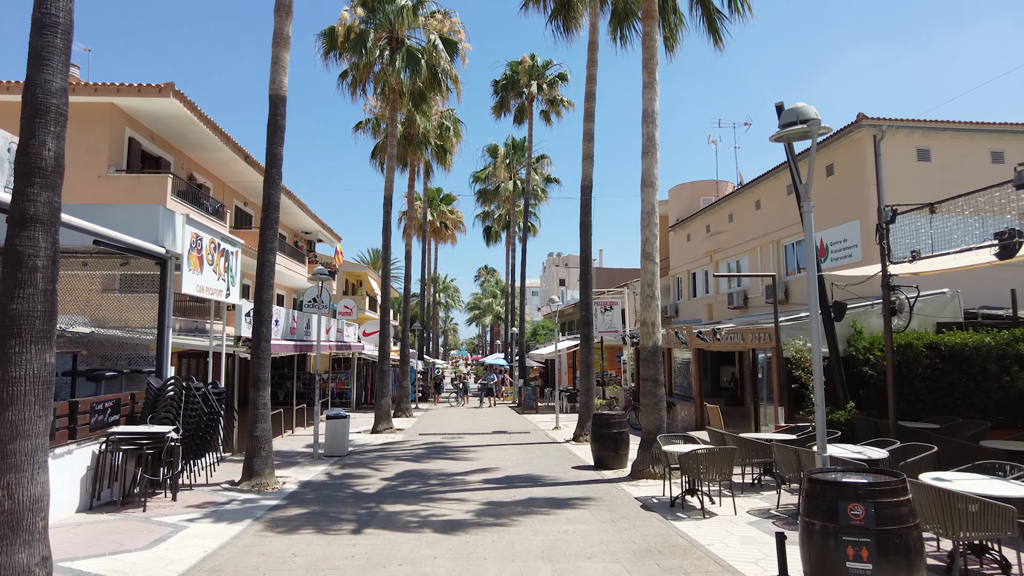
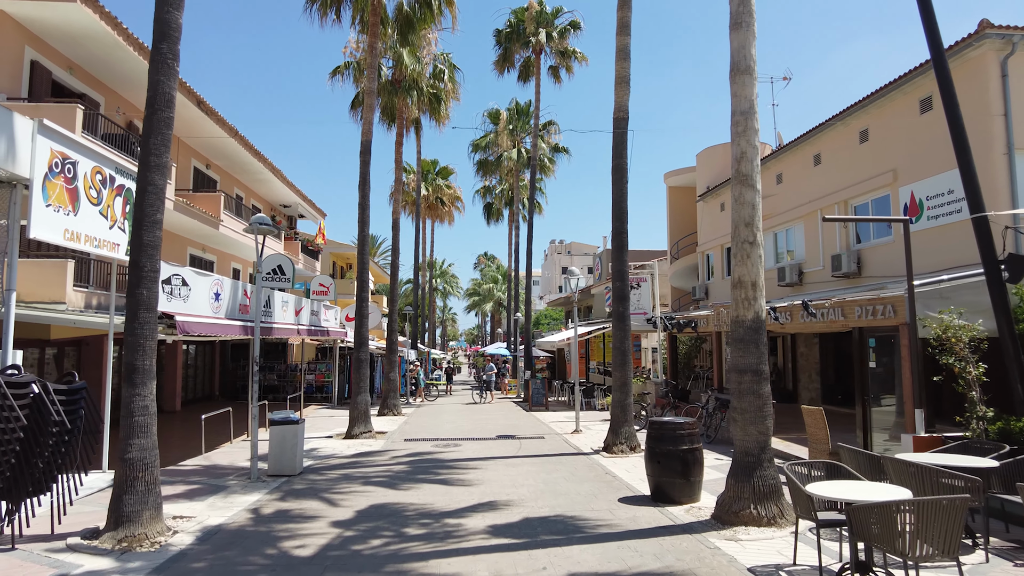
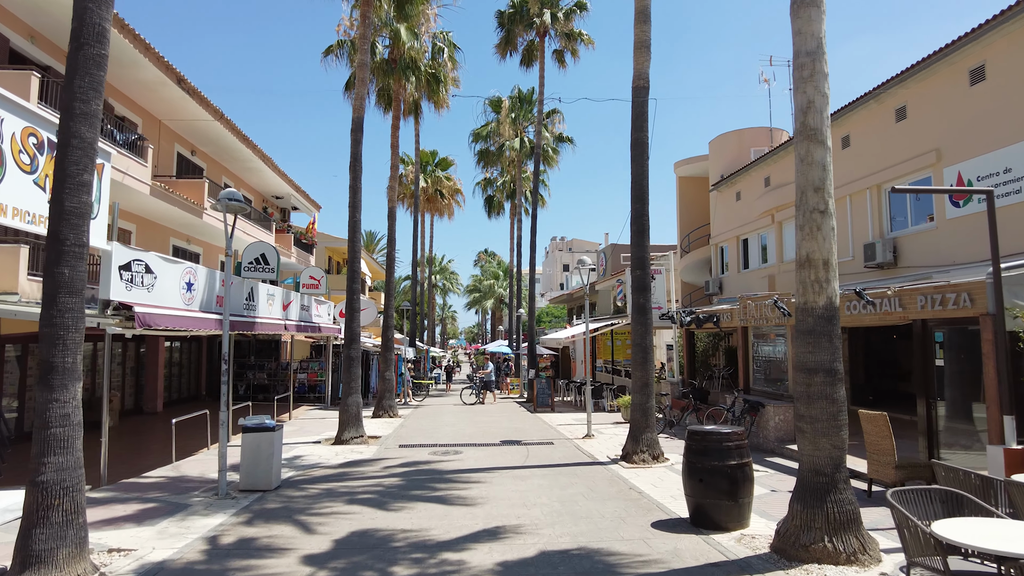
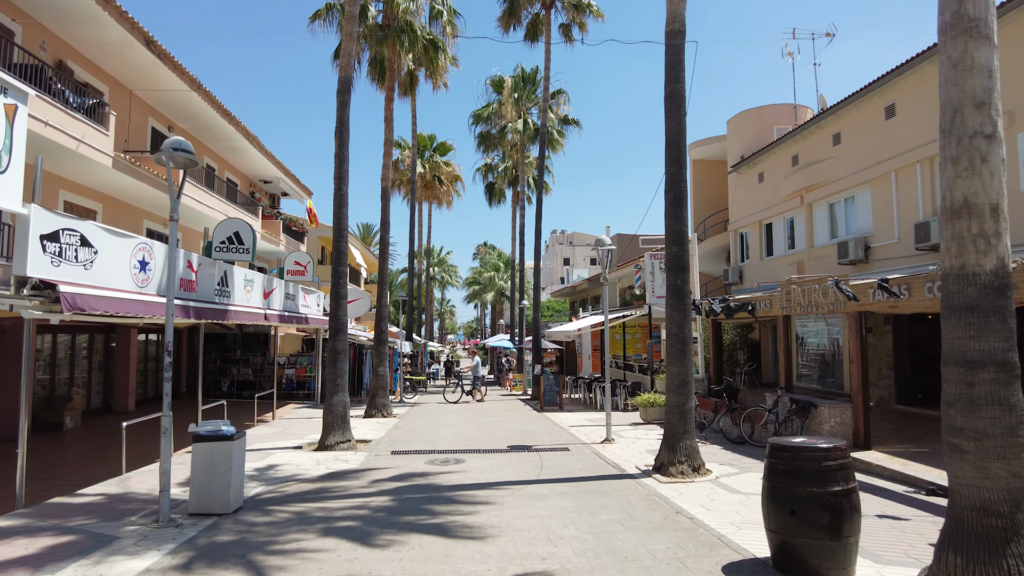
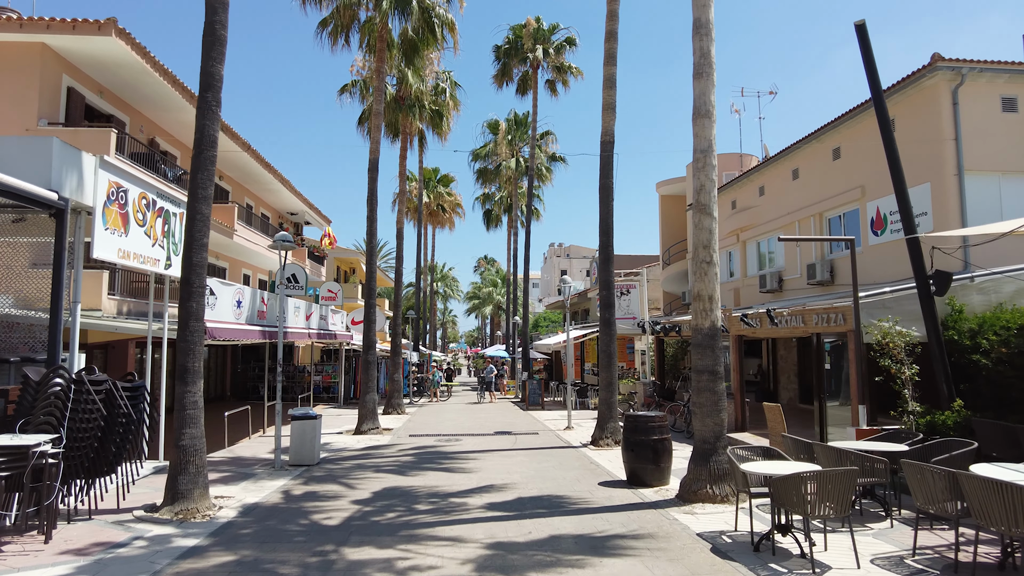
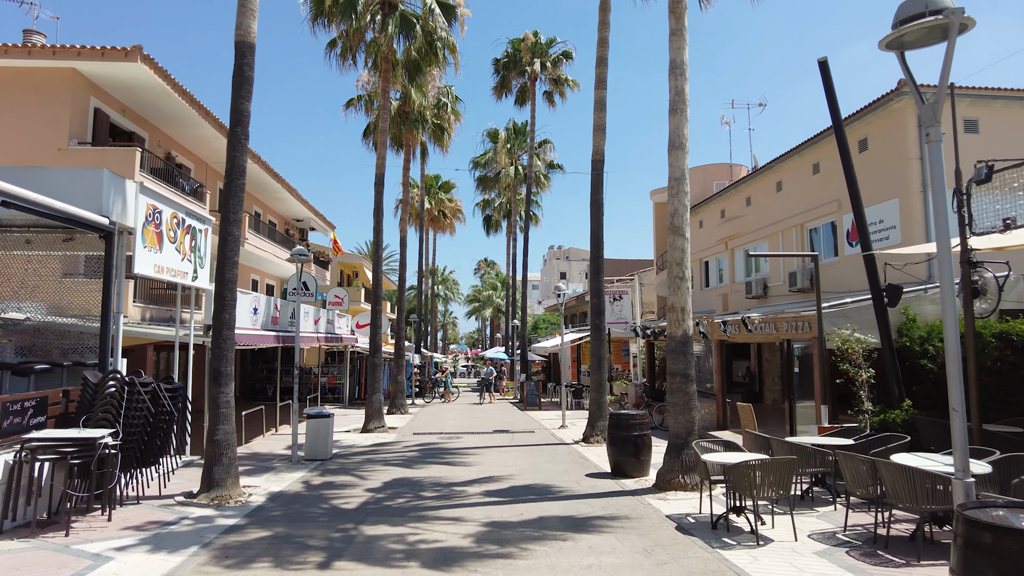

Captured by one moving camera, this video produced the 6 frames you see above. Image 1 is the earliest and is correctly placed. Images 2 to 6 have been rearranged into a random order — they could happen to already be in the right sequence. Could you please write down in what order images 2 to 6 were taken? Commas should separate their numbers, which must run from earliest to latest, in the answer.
6, 5, 2, 3, 4
